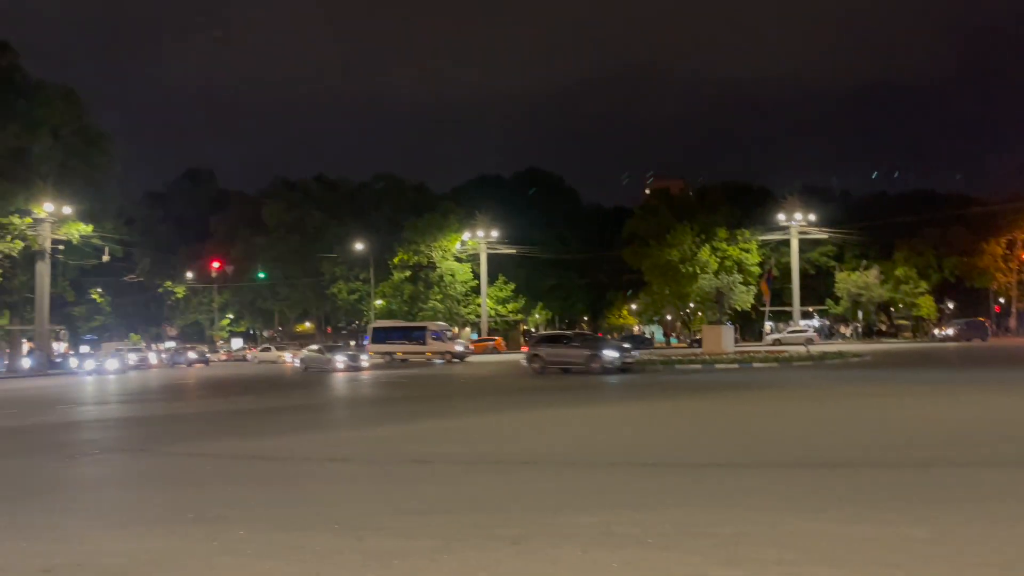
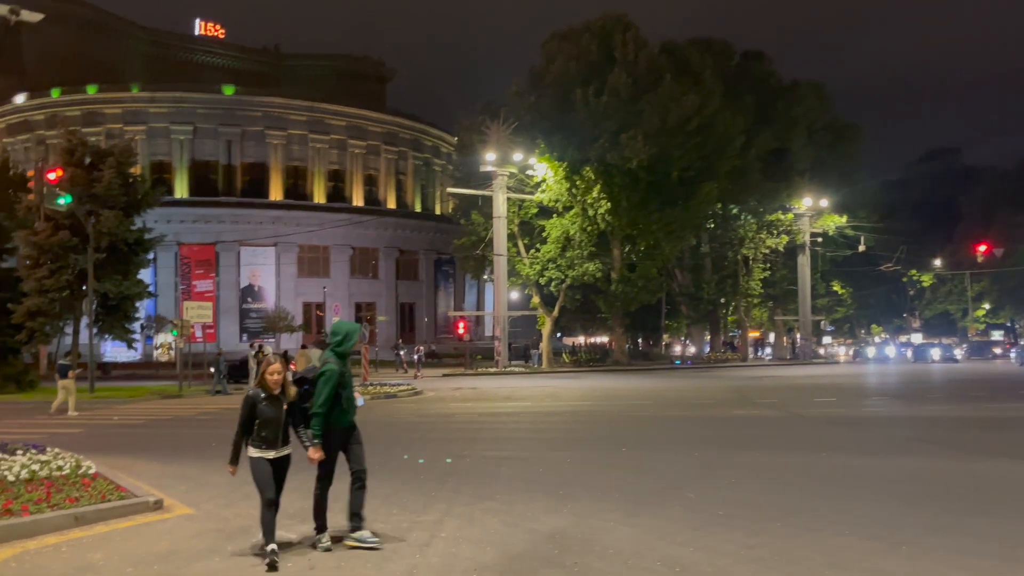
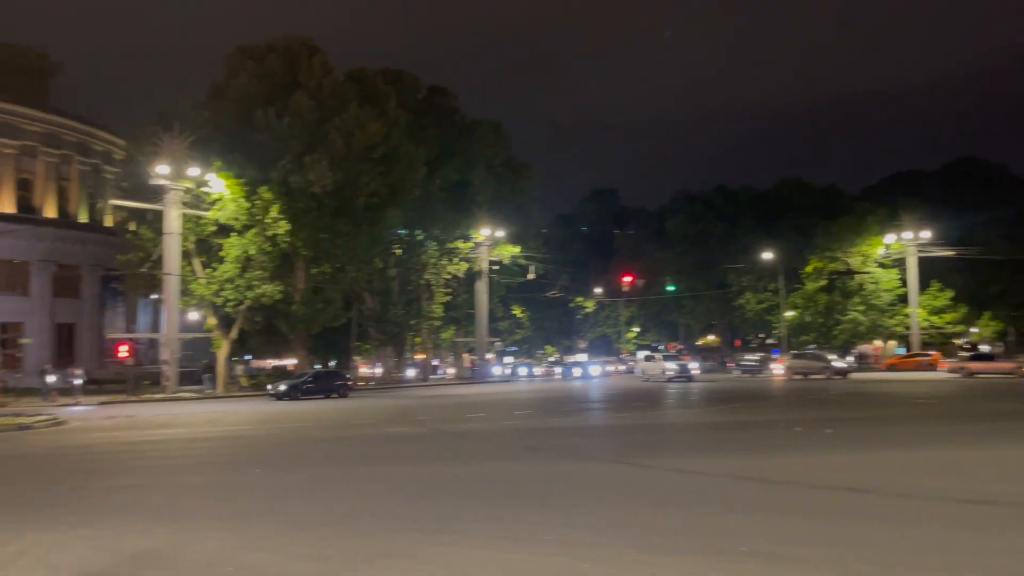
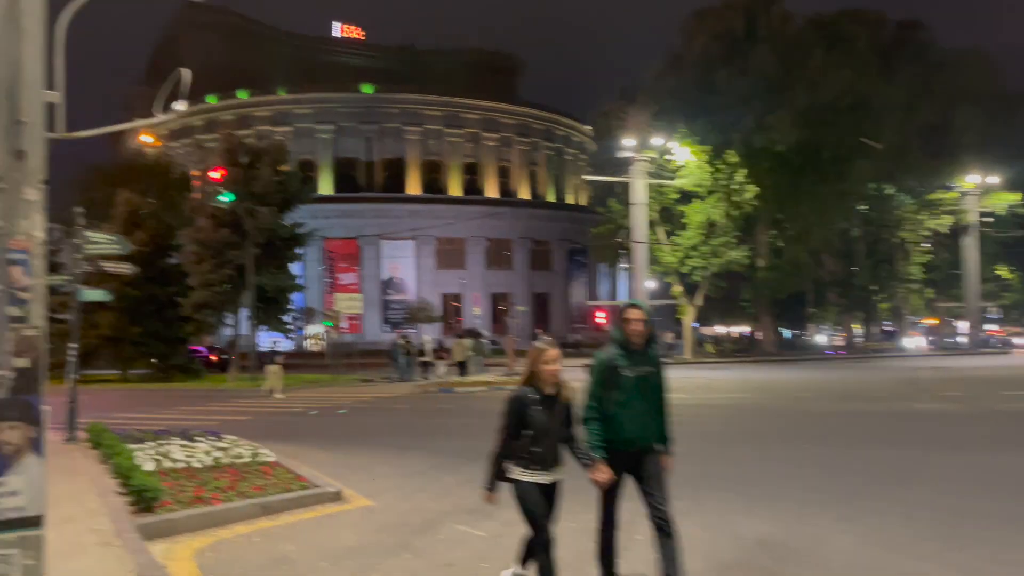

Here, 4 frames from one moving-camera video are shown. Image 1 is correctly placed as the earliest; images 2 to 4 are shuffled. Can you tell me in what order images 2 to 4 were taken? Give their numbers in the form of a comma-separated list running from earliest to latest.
3, 2, 4
